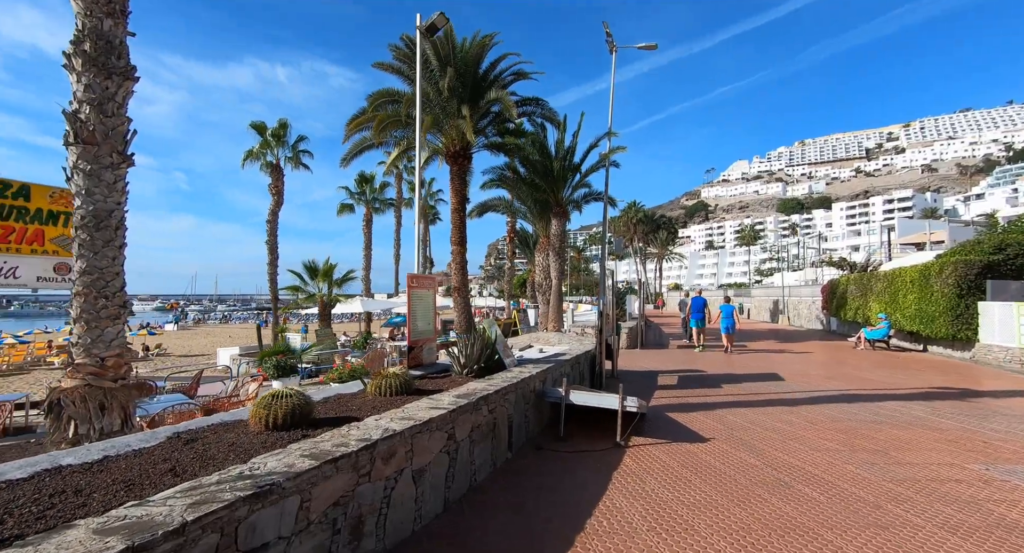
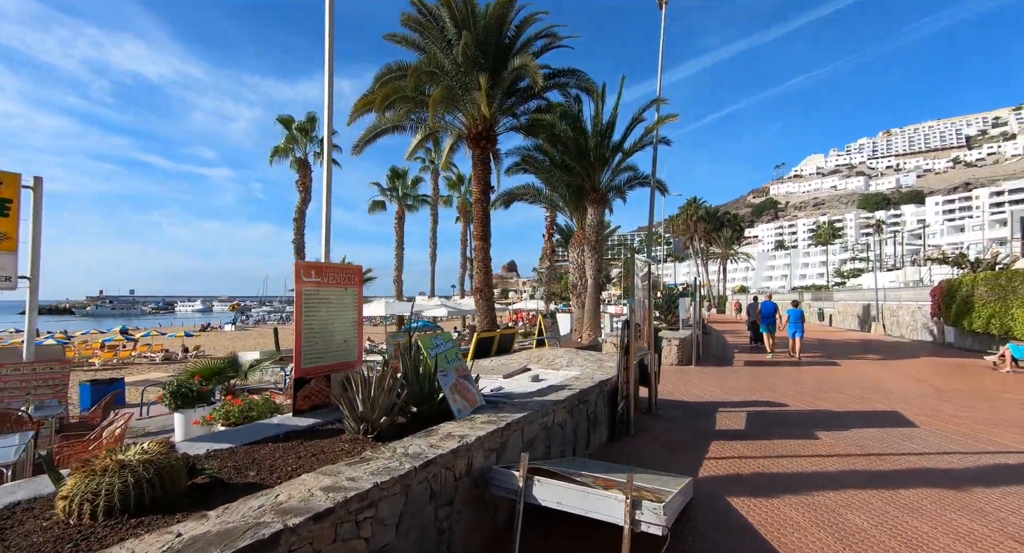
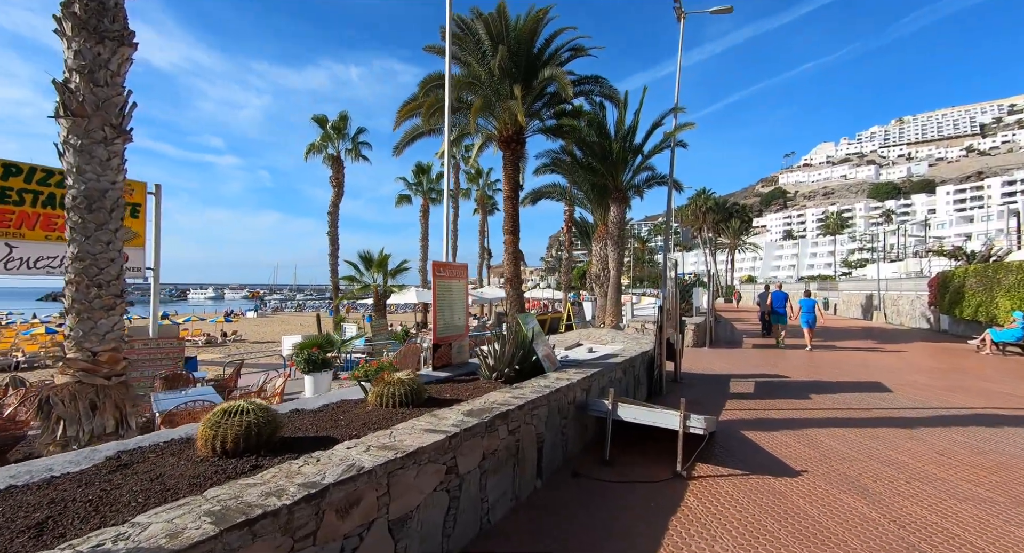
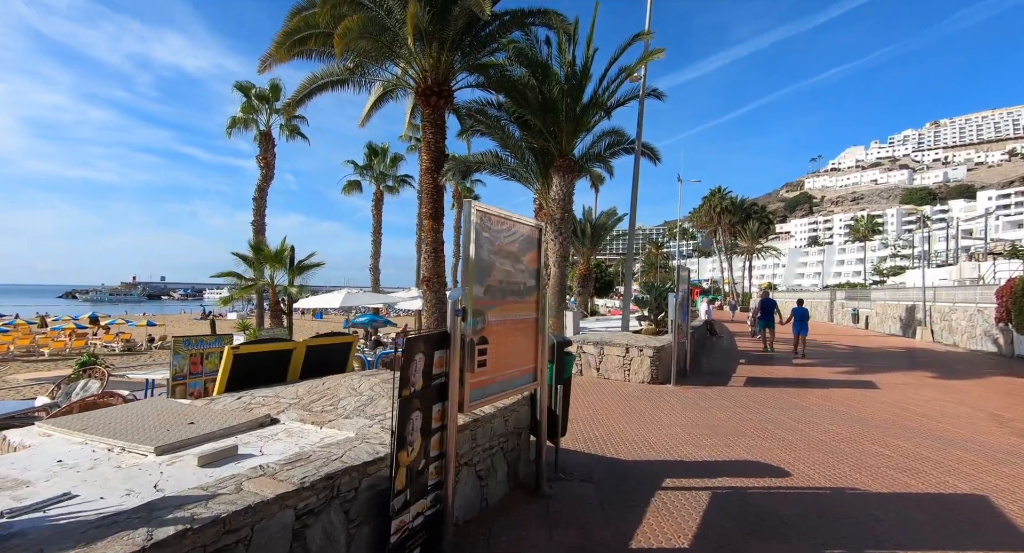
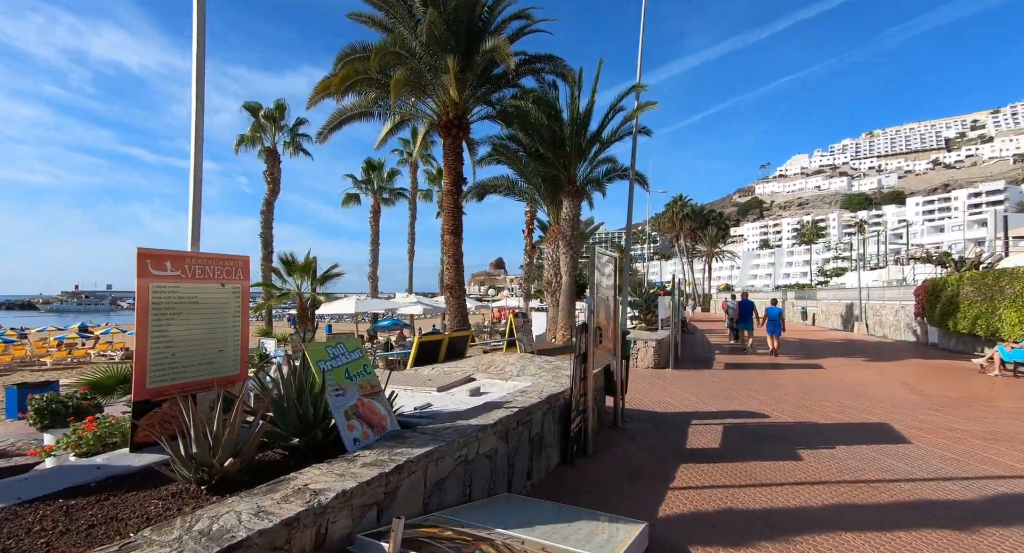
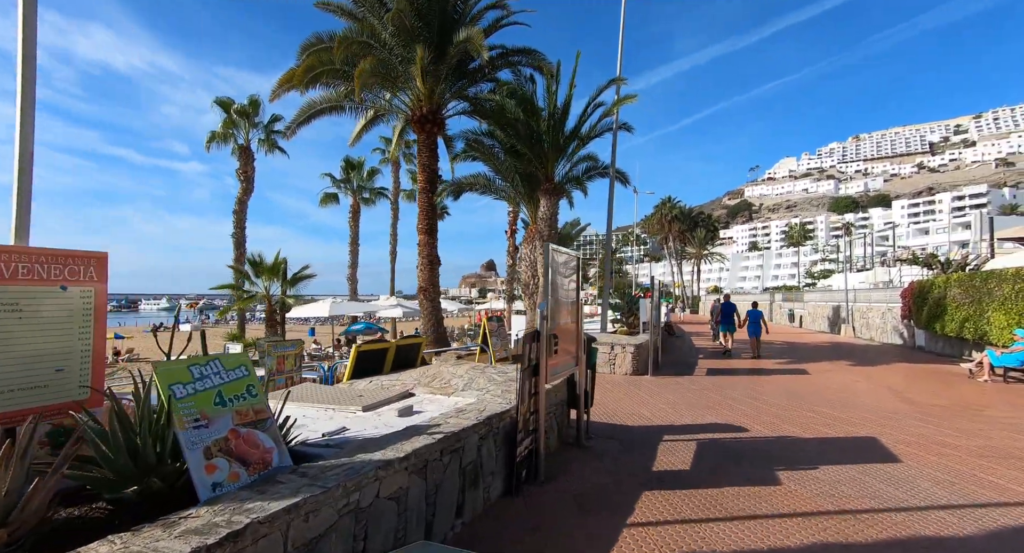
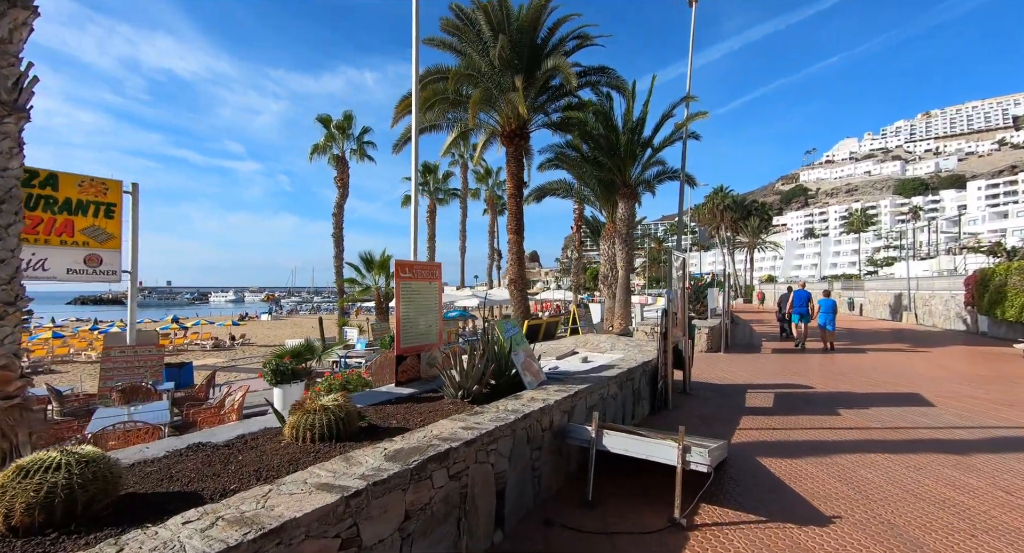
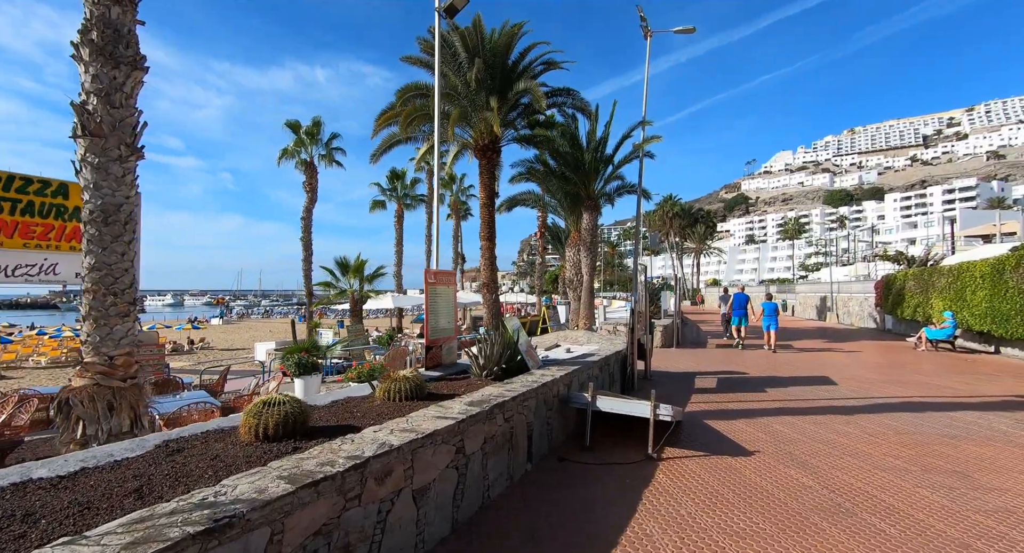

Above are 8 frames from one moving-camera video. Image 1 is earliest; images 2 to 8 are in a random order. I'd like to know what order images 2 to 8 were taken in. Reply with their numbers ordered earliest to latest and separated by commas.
8, 3, 7, 2, 5, 6, 4
